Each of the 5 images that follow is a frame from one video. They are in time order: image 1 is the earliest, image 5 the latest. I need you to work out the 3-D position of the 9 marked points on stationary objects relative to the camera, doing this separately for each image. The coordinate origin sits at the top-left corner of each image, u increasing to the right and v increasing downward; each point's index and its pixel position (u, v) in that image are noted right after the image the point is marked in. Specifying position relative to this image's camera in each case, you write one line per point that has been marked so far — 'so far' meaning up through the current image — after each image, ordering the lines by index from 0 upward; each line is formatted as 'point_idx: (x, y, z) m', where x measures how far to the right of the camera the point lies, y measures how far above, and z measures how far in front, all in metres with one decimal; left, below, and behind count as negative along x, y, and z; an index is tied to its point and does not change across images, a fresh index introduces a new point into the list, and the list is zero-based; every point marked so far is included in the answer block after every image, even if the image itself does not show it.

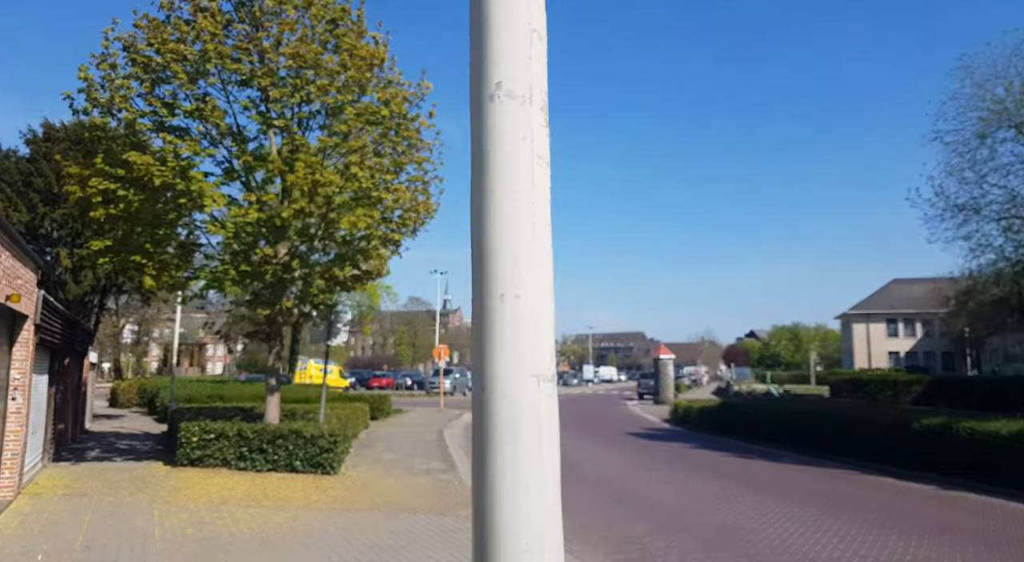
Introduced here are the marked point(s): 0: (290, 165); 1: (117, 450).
0: (-3.4, +1.8, +11.1) m
1: (-7.9, -3.4, +14.6) m
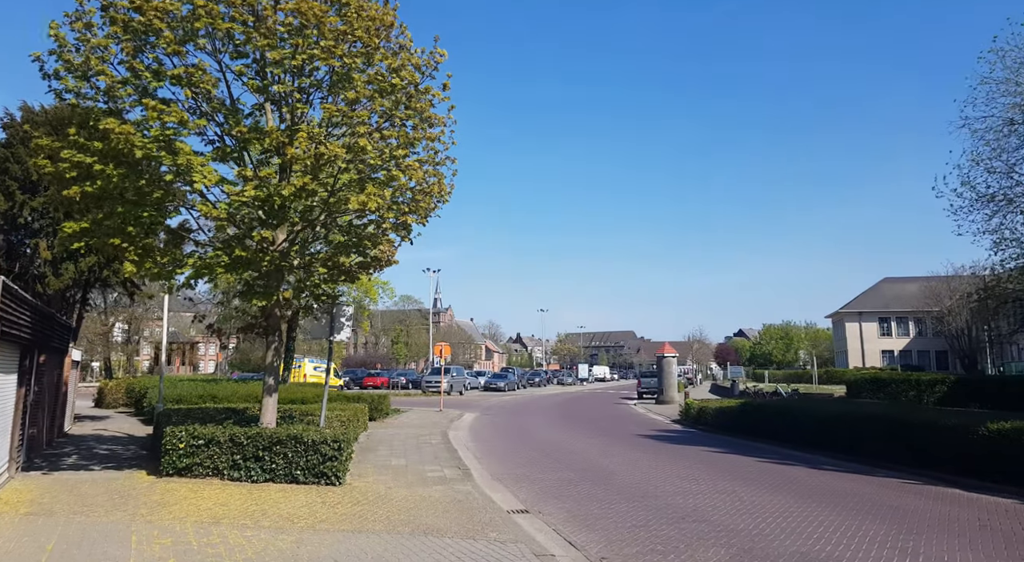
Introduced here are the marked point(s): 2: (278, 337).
0: (-3.0, +2.0, +9.9) m
1: (-7.6, -3.2, +13.4) m
2: (-3.7, -0.9, +11.4) m
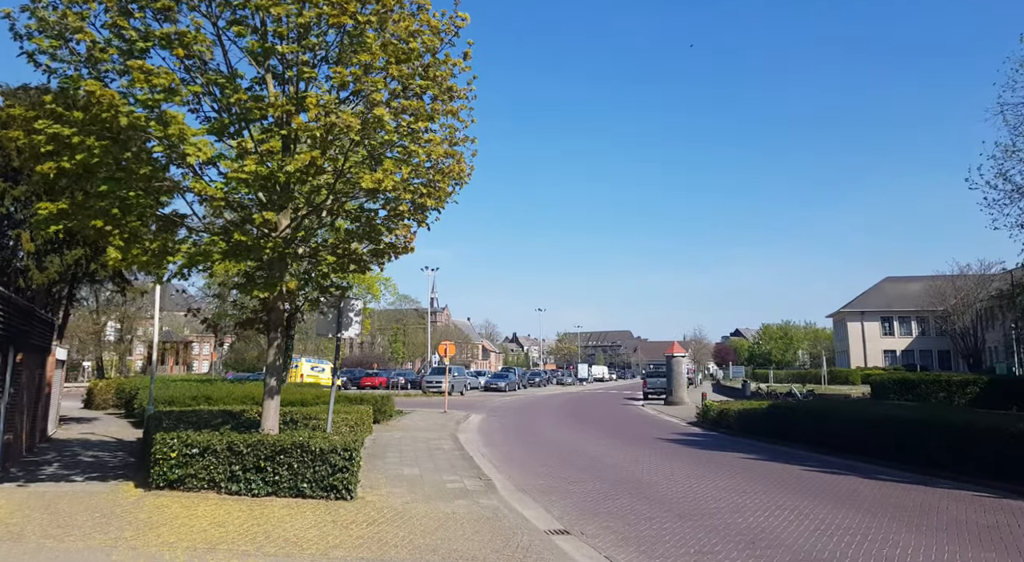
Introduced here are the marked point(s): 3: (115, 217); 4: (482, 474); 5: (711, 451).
0: (-2.6, +2.1, +8.8) m
1: (-7.3, -3.1, +12.2) m
2: (-3.3, -0.7, +10.3) m
3: (-4.8, +0.8, +8.8) m
4: (-0.5, -3.0, +11.2) m
5: (+4.0, -3.5, +14.5) m
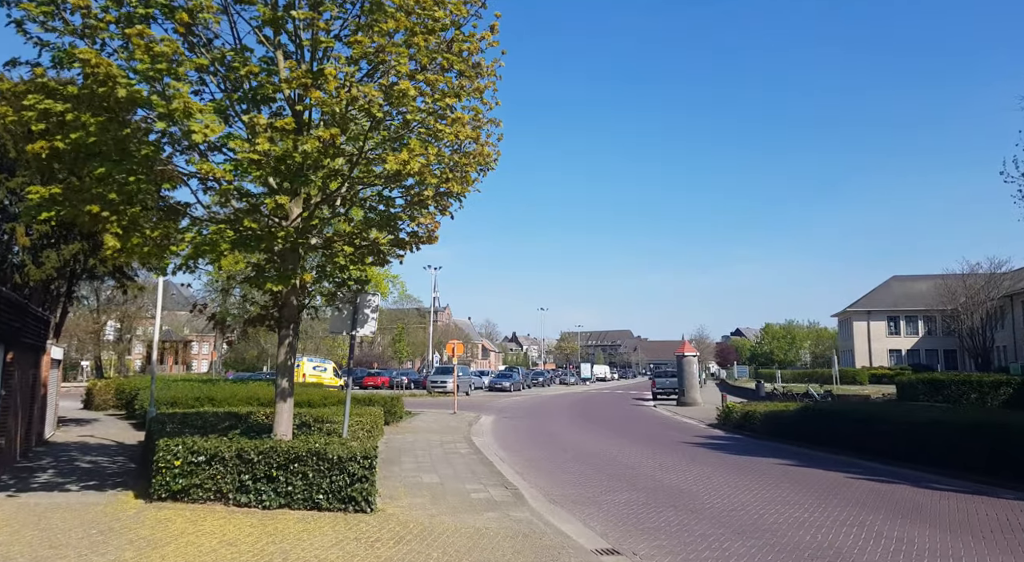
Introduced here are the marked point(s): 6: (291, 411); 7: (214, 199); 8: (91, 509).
0: (-2.2, +2.2, +8.1) m
1: (-6.9, -3.0, +11.5) m
2: (-2.9, -0.6, +9.5) m
3: (-4.4, +0.9, +8.0) m
4: (0.0, -2.9, +10.4) m
5: (+4.4, -3.4, +13.7) m
6: (-2.8, -1.7, +9.3) m
7: (-3.7, +1.0, +9.1) m
8: (-4.8, -2.6, +8.3) m
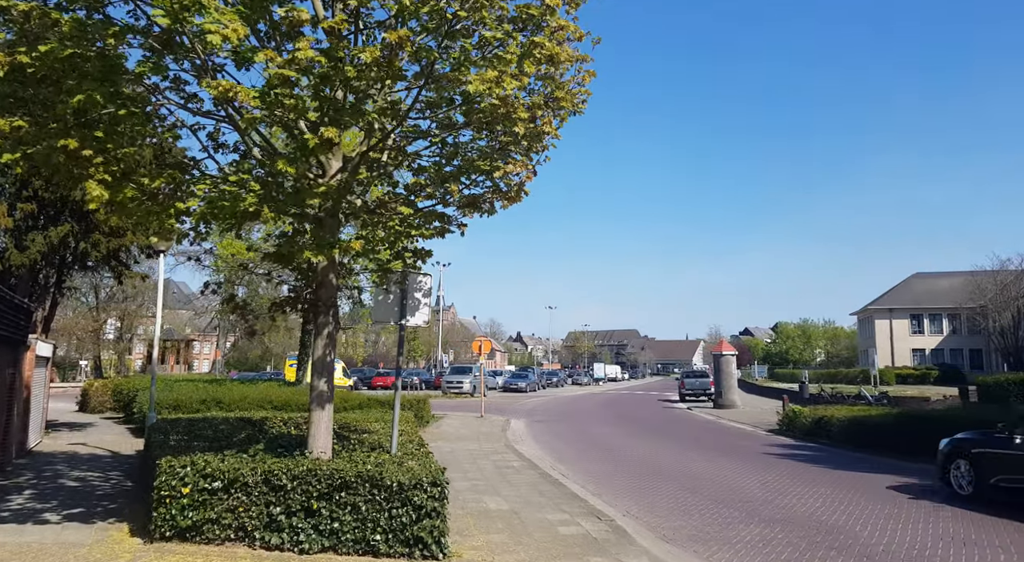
0: (-1.2, +2.5, +6.0) m
1: (-5.8, -2.7, +9.4) m
2: (-1.8, -0.4, +7.4) m
3: (-3.4, +1.1, +6.0) m
4: (+1.0, -2.6, +8.3) m
5: (+5.4, -3.1, +11.7) m
6: (-1.8, -1.4, +7.2) m
7: (-2.7, +1.3, +7.0) m
8: (-3.8, -2.3, +6.2) m
